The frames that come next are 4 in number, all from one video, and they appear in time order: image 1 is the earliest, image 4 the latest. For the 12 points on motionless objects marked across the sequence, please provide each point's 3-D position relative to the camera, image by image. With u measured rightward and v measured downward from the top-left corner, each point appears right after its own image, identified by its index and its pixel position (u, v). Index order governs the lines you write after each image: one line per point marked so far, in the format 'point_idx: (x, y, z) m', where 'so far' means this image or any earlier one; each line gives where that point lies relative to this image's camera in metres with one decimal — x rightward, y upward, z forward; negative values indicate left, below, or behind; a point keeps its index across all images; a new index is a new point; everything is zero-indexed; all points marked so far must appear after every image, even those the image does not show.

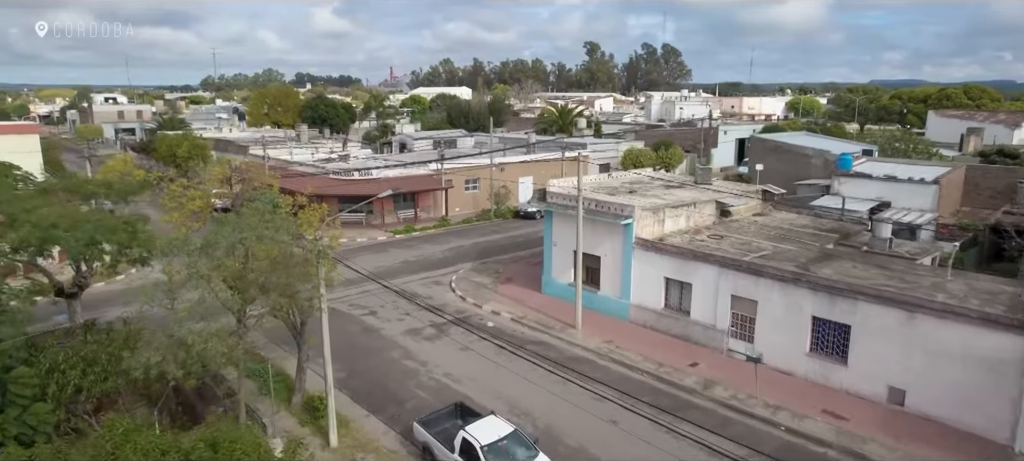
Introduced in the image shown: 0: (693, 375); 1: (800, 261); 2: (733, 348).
0: (+4.9, -3.9, +18.3) m
1: (+8.5, -0.9, +19.9) m
2: (+6.4, -3.4, +19.4) m
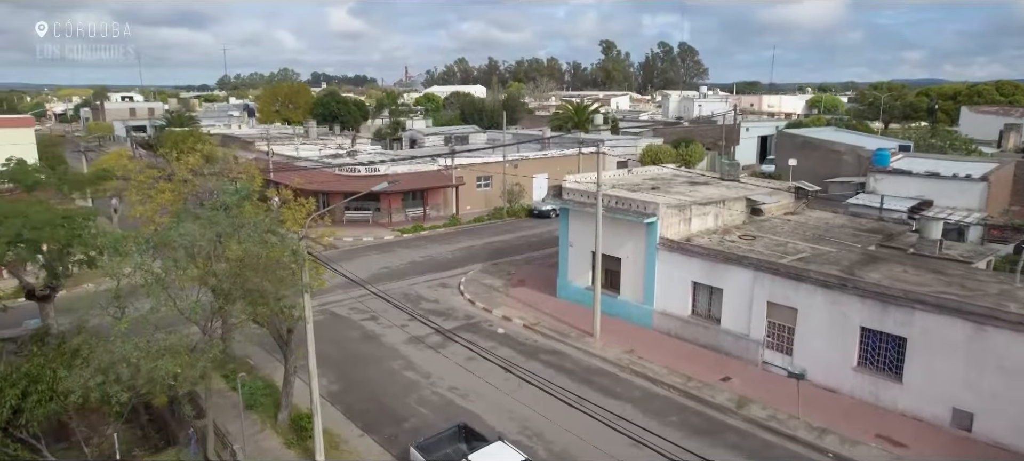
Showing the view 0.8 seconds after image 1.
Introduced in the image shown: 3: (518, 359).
0: (+5.2, -3.9, +16.4) m
1: (+8.8, -0.9, +17.9) m
2: (+6.7, -3.4, +17.5) m
3: (+0.2, -3.5, +18.5) m
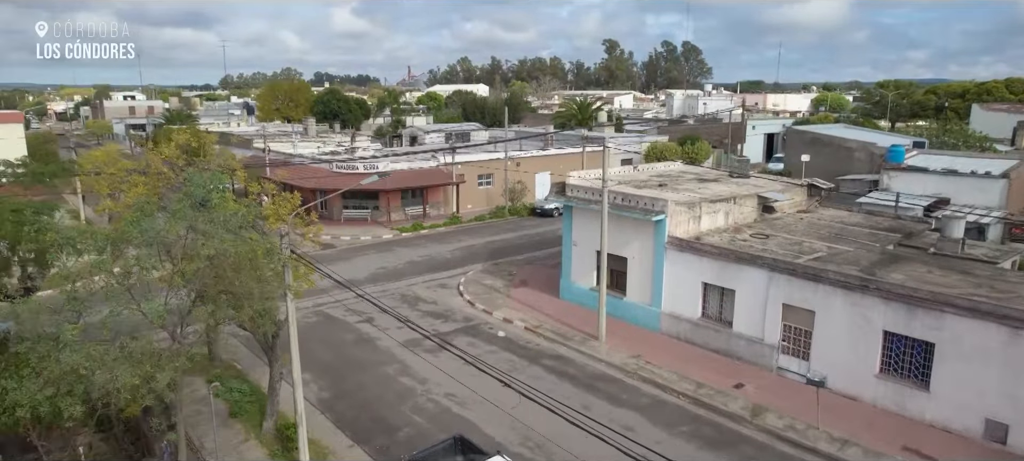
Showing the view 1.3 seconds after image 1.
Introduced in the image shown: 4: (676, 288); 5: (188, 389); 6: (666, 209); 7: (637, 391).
0: (+5.2, -3.9, +15.4) m
1: (+8.9, -0.8, +17.0) m
2: (+6.7, -3.3, +16.5) m
3: (+0.2, -3.5, +17.6) m
4: (+4.6, -1.6, +18.9) m
5: (-7.6, -3.7, +15.7) m
6: (+4.3, +0.6, +18.9) m
7: (+3.0, -3.8, +16.1) m
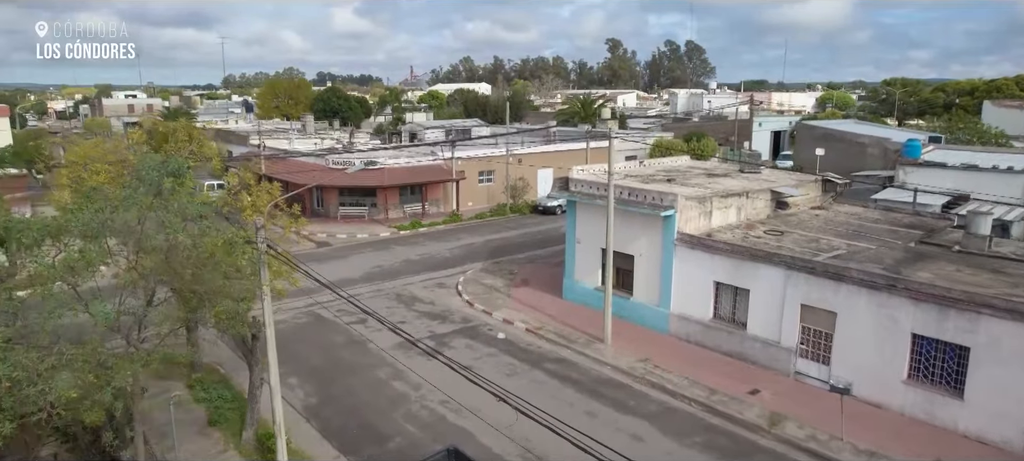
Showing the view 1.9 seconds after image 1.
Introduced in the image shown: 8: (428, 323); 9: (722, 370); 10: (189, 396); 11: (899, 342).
0: (+5.2, -3.8, +14.4) m
1: (+8.9, -0.7, +15.9) m
2: (+6.7, -3.2, +15.4) m
3: (+0.2, -3.4, +16.5) m
4: (+4.6, -1.5, +17.9) m
5: (-7.6, -3.6, +14.7) m
6: (+4.3, +0.7, +17.9) m
7: (+3.0, -3.7, +15.0) m
8: (-2.5, -2.7, +19.7) m
9: (+5.1, -3.3, +16.1) m
10: (-7.0, -3.6, +14.6) m
11: (+7.9, -2.3, +13.7) m
